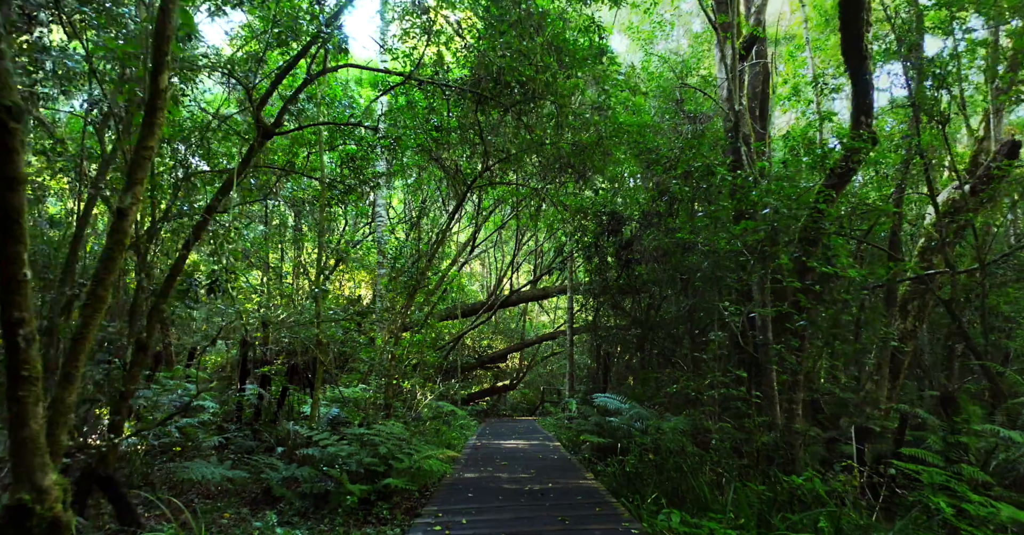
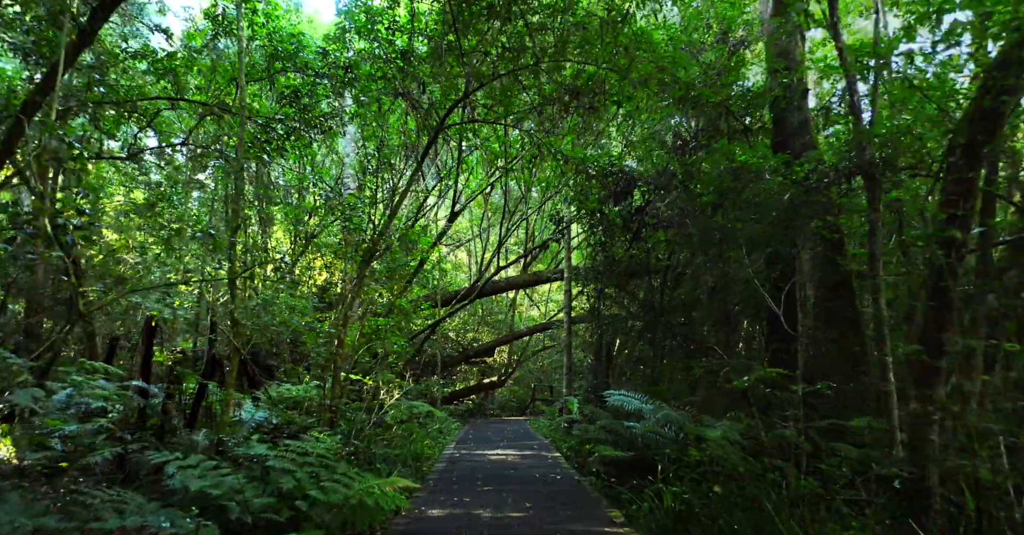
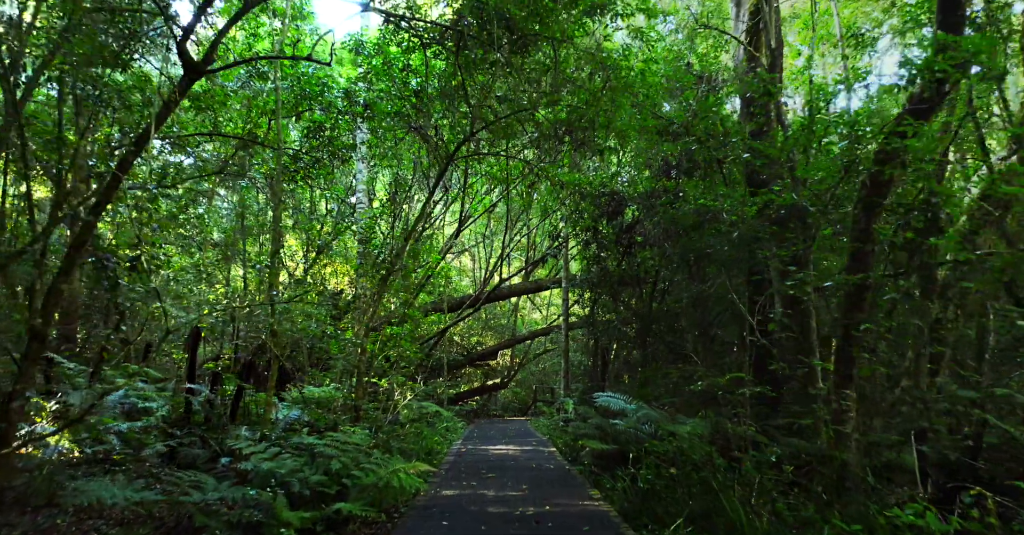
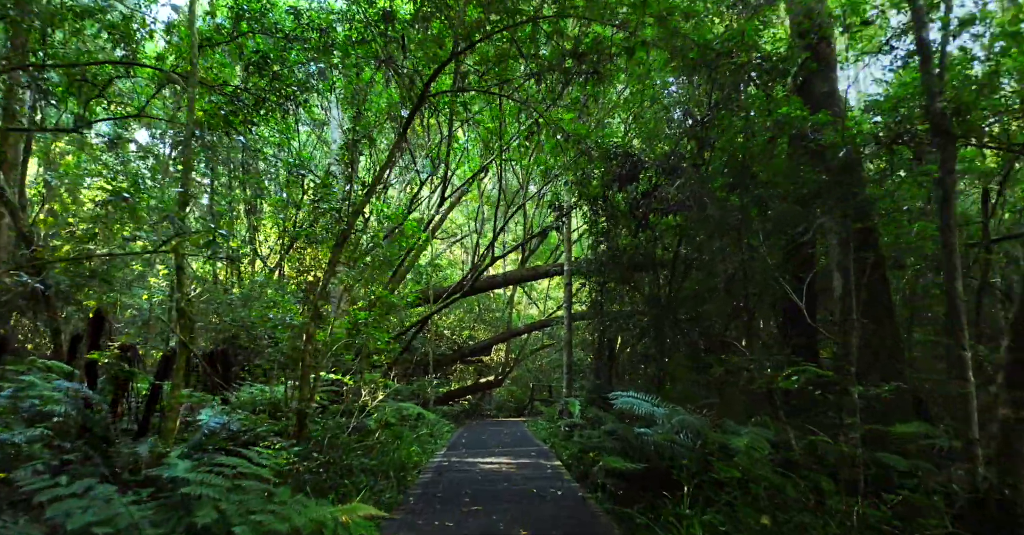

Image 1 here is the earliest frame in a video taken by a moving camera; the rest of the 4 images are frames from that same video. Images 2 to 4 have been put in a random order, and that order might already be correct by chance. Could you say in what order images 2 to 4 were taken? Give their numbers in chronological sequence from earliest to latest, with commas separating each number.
3, 2, 4
